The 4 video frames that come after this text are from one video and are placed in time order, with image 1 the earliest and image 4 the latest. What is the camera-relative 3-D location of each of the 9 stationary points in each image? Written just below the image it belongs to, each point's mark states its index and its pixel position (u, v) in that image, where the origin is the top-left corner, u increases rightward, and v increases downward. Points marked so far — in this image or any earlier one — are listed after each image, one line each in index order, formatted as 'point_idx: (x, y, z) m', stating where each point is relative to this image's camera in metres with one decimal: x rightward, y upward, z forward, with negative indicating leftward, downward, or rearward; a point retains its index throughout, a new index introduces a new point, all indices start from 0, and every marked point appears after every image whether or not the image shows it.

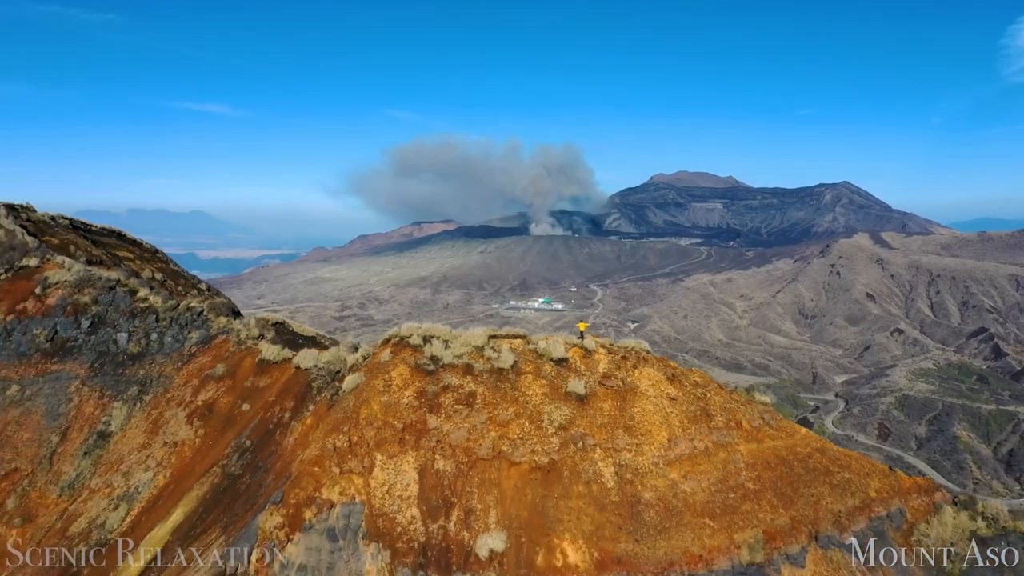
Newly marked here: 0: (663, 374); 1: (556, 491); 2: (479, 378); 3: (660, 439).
0: (+3.2, -1.8, +12.8) m
1: (+0.8, -3.6, +11.0) m
2: (-0.6, -1.8, +12.5) m
3: (+2.9, -2.9, +11.7) m
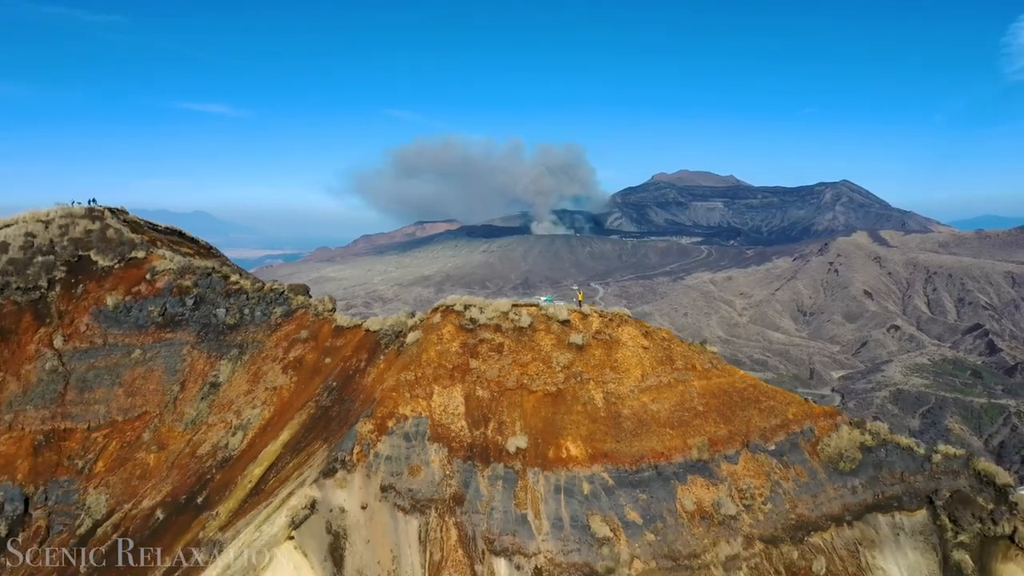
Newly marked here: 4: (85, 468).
0: (+3.7, -1.2, +17.4) m
1: (+1.3, -3.1, +15.6) m
2: (-0.2, -1.2, +17.1) m
3: (+3.3, -2.3, +16.4) m
4: (-13.9, -5.8, +19.7) m
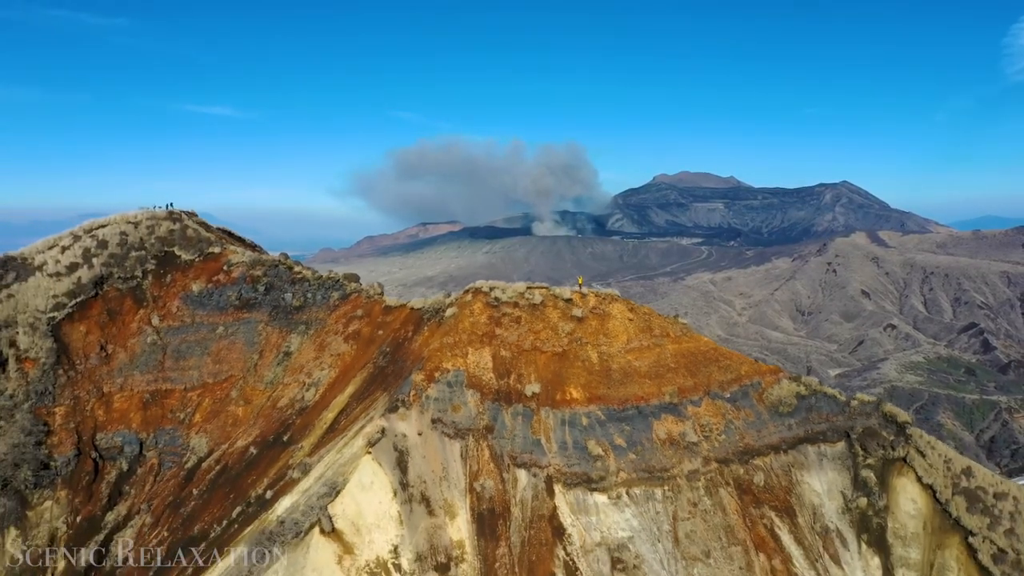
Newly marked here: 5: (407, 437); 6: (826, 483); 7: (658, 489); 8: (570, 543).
0: (+4.2, -0.7, +22.3) m
1: (+1.8, -2.6, +20.6) m
2: (+0.4, -0.7, +22.1) m
3: (+3.9, -1.8, +21.3) m
4: (-13.3, -5.3, +24.6) m
5: (-3.3, -4.7, +18.9) m
6: (+10.3, -6.4, +19.8) m
7: (+4.5, -6.2, +18.7) m
8: (+1.7, -7.4, +17.7) m
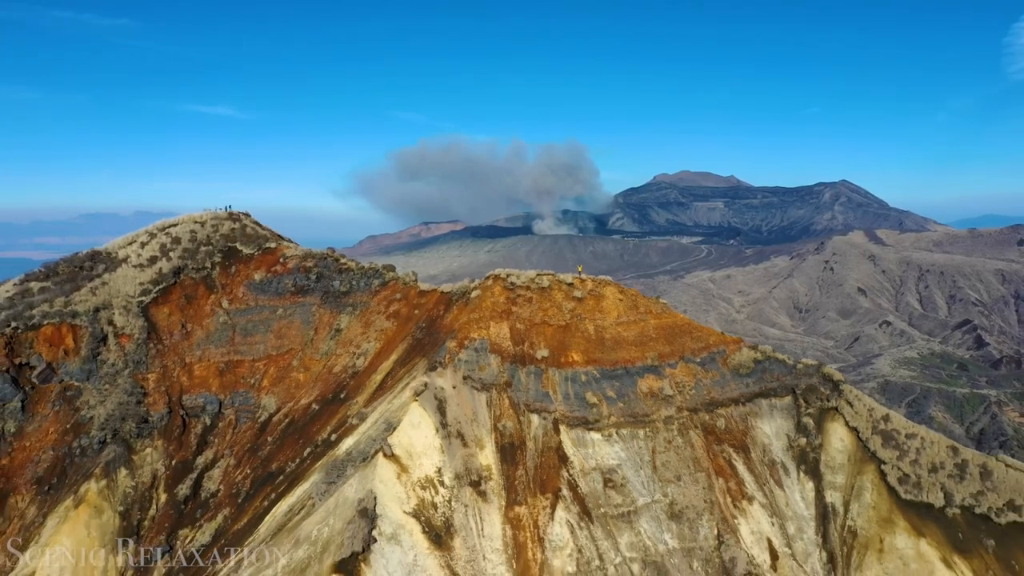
0: (+4.8, -0.1, +27.6) m
1: (+2.4, -2.0, +25.8) m
2: (+1.0, -0.1, +27.3) m
3: (+4.5, -1.2, +26.5) m
4: (-12.7, -4.7, +29.9) m
5: (-2.7, -4.1, +24.2) m
6: (+10.8, -5.7, +25.0) m
7: (+5.1, -5.6, +23.9) m
8: (+2.3, -6.8, +22.9) m
